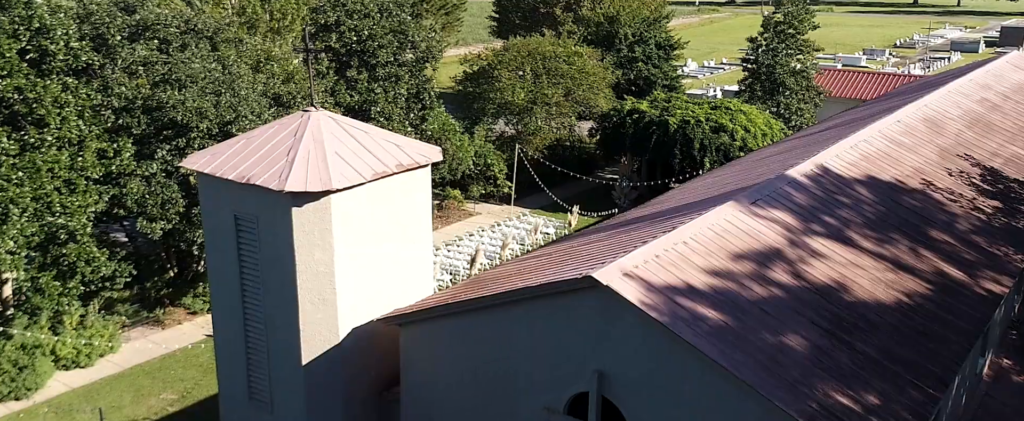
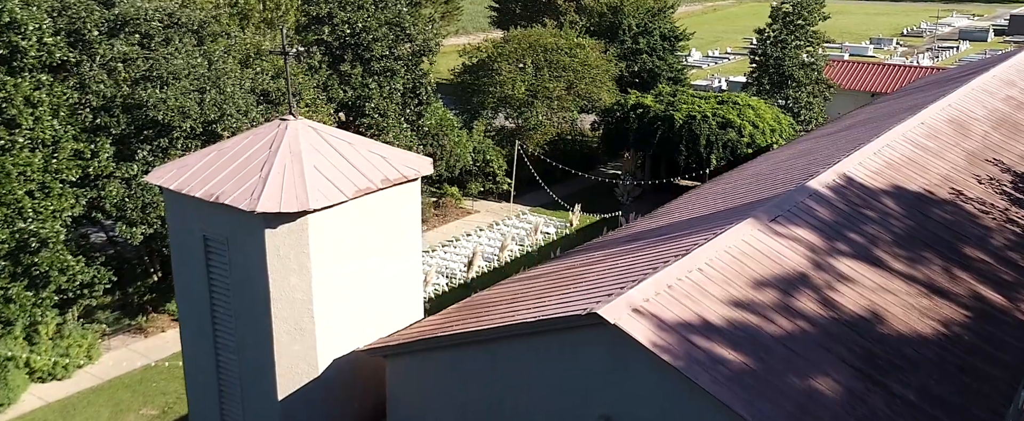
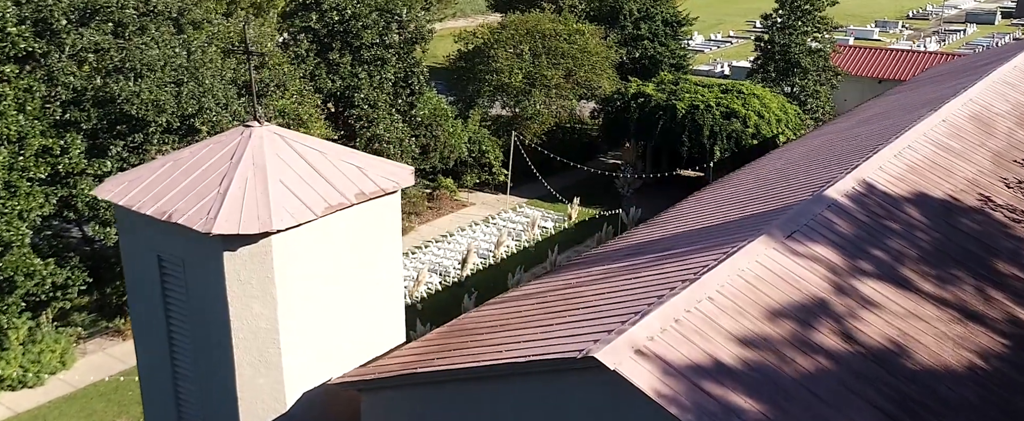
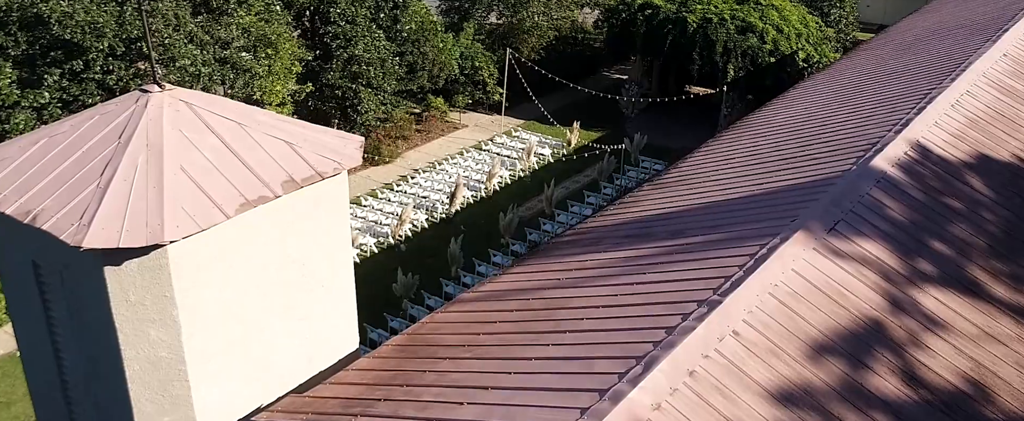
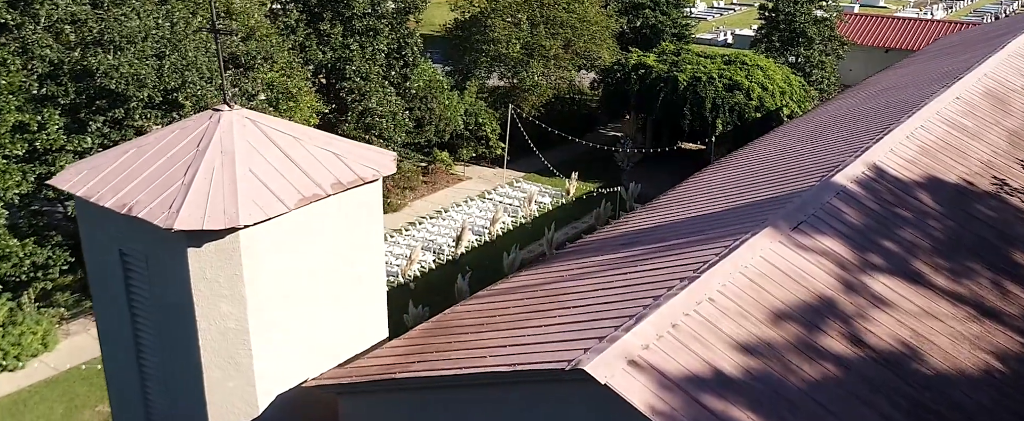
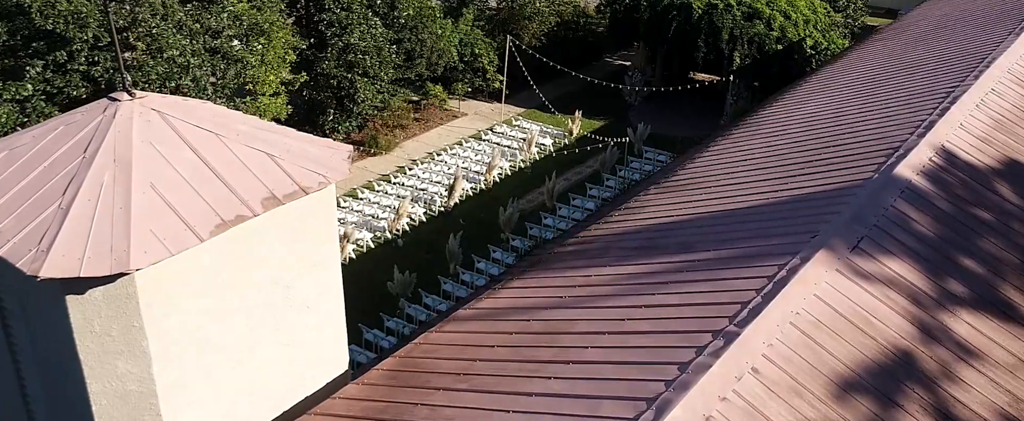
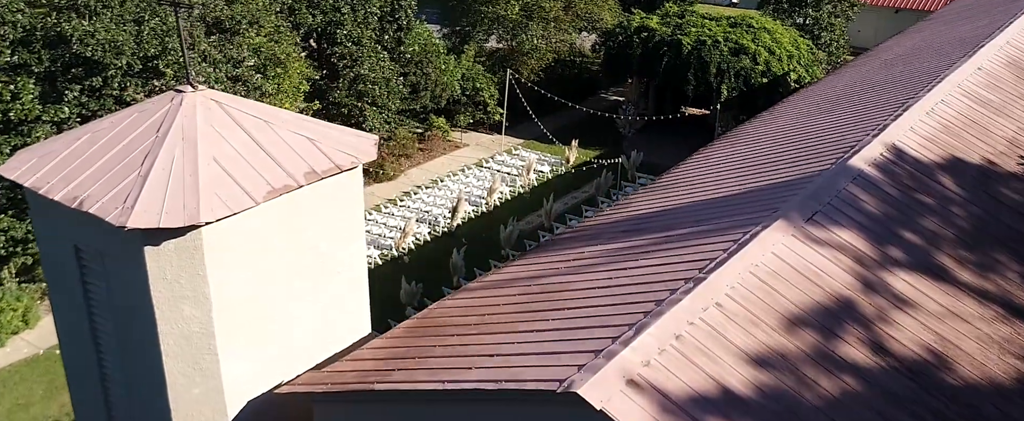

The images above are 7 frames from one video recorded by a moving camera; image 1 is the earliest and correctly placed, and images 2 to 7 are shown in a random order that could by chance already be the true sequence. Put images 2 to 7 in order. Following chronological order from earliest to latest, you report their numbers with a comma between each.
2, 3, 5, 7, 4, 6
